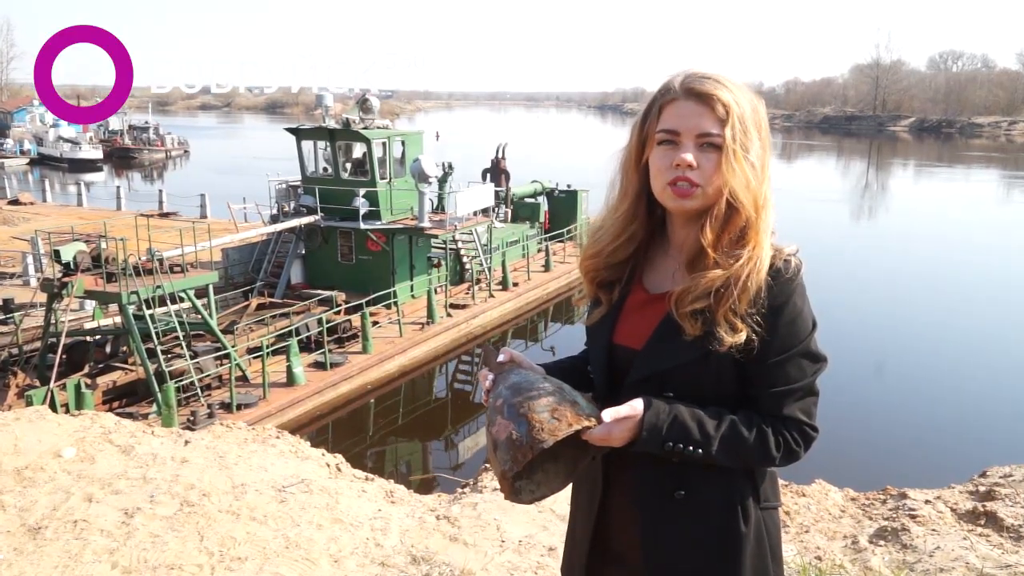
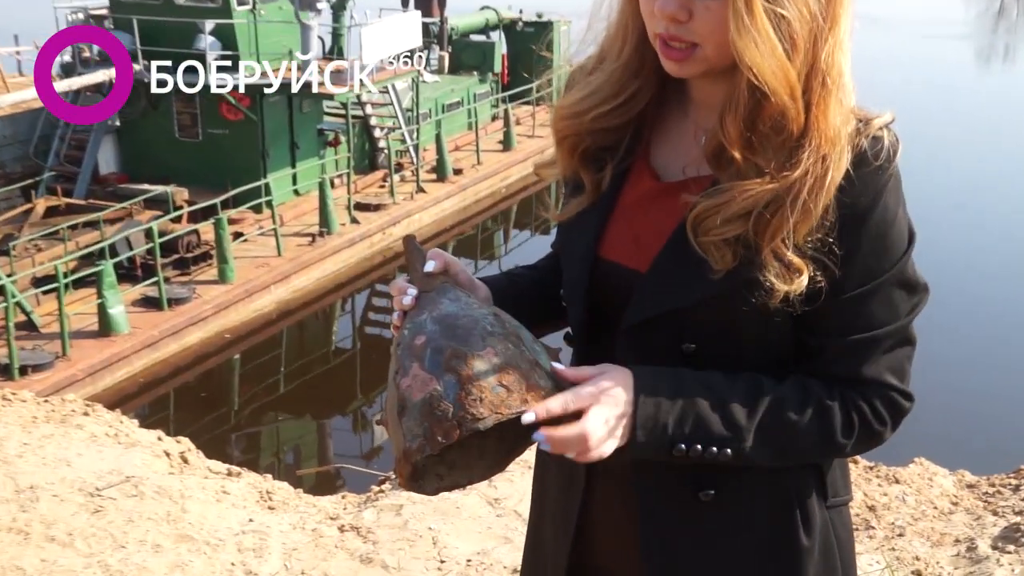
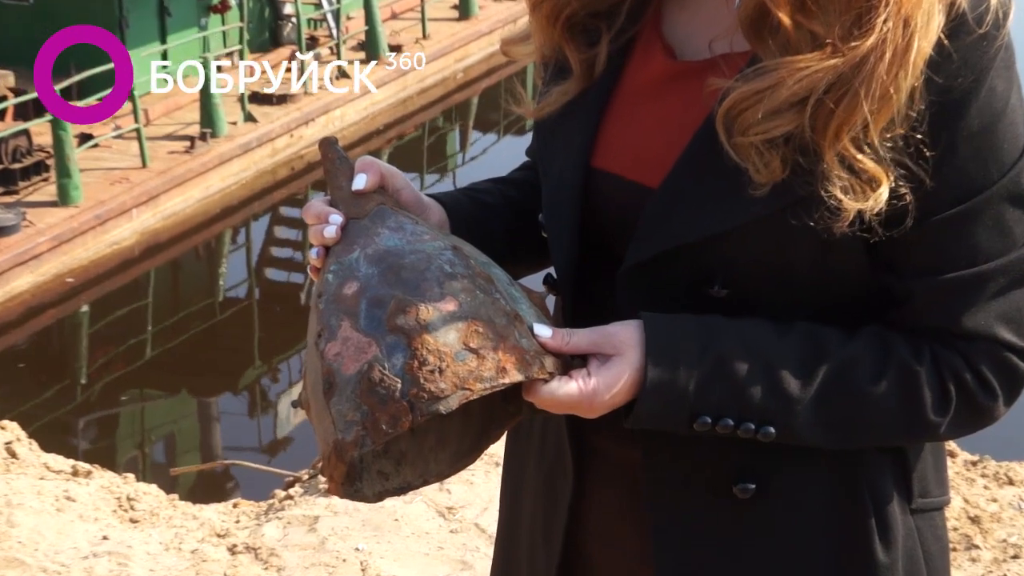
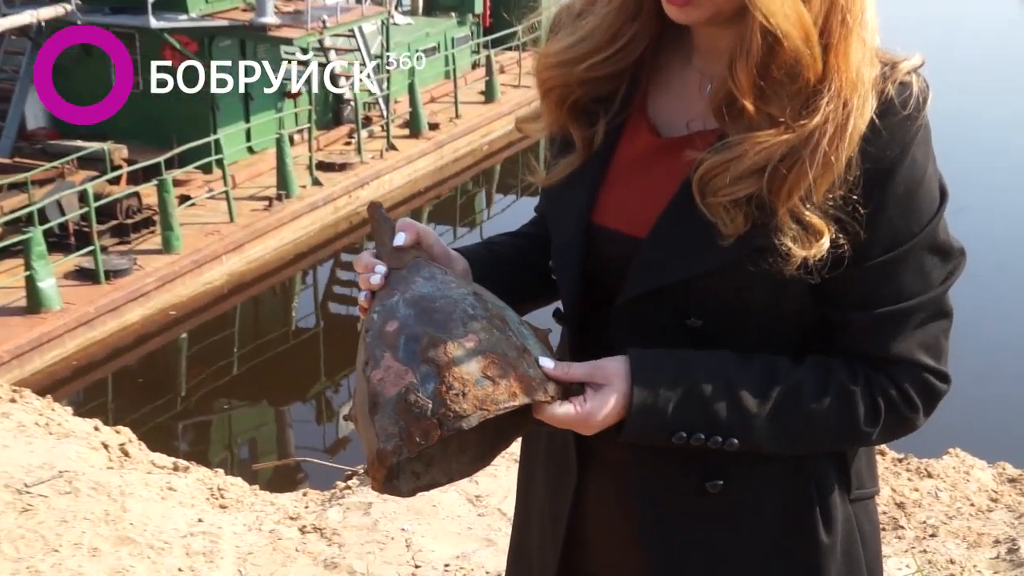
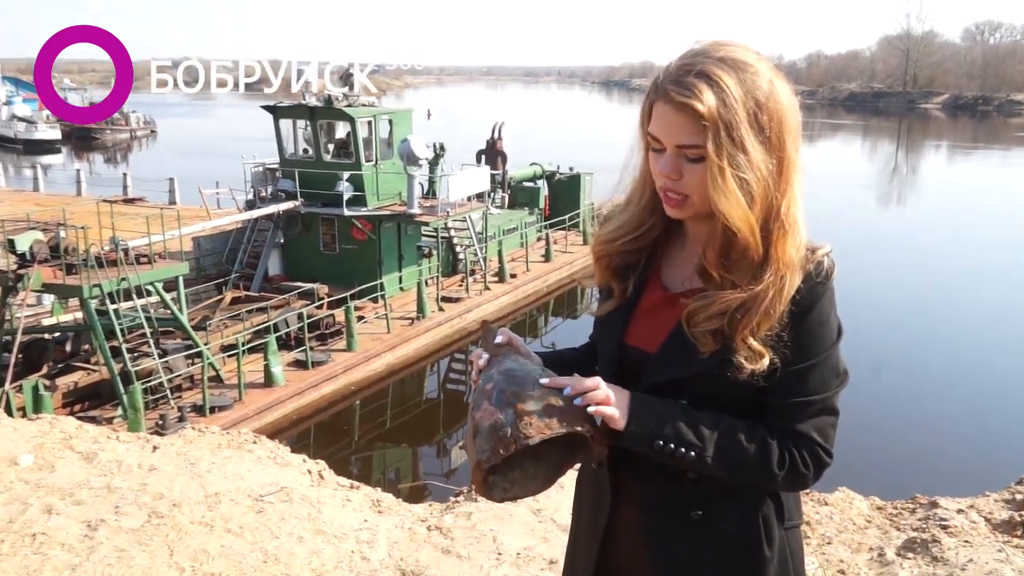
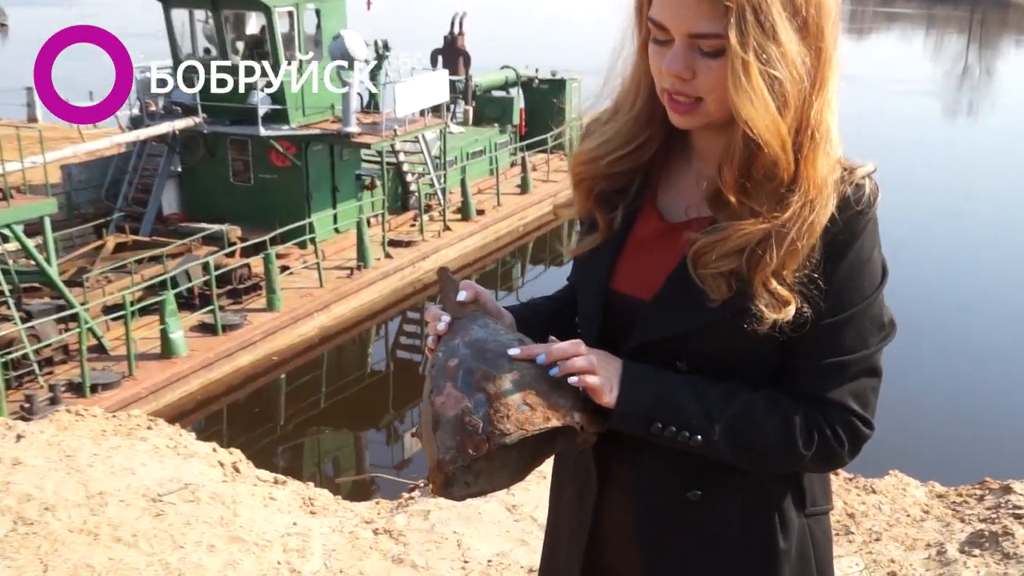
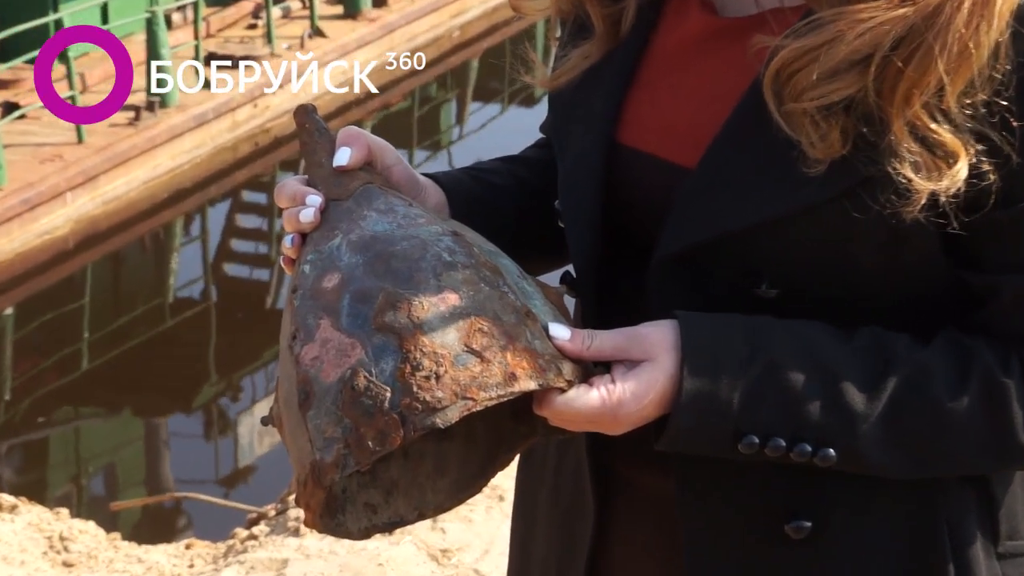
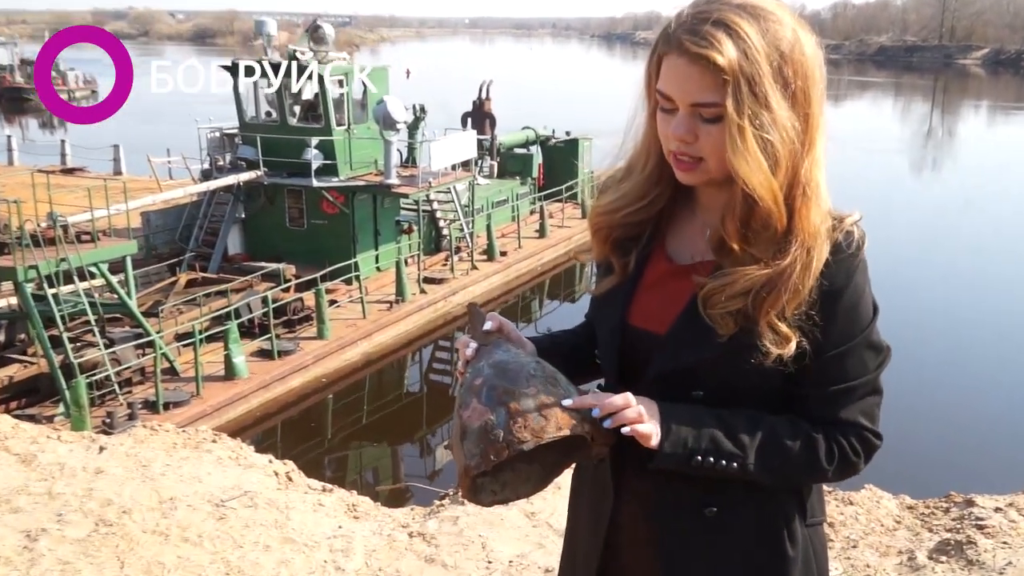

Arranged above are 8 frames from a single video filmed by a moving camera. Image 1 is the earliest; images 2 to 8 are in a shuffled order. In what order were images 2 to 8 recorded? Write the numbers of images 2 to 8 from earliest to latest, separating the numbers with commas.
5, 8, 6, 2, 4, 3, 7
